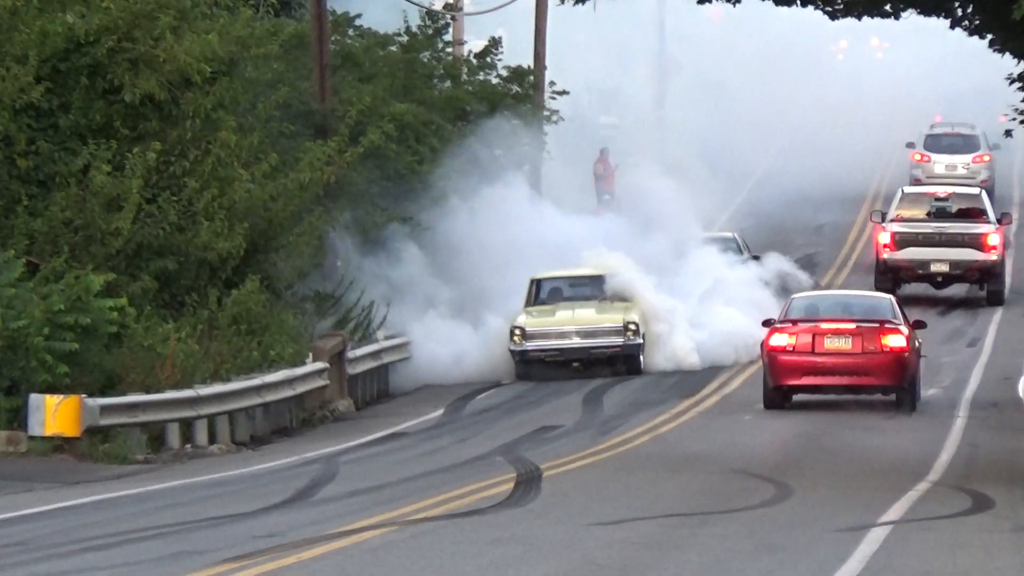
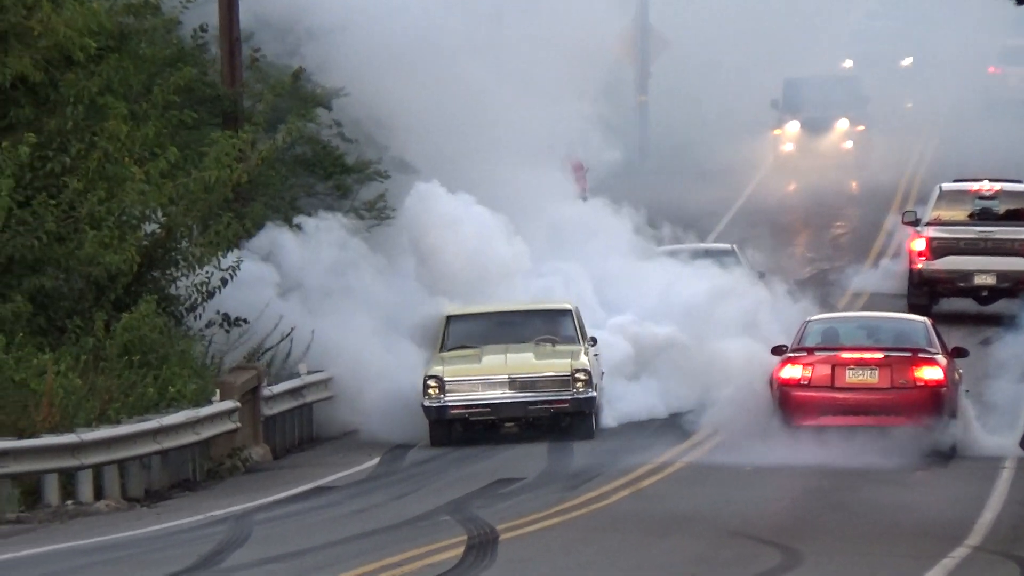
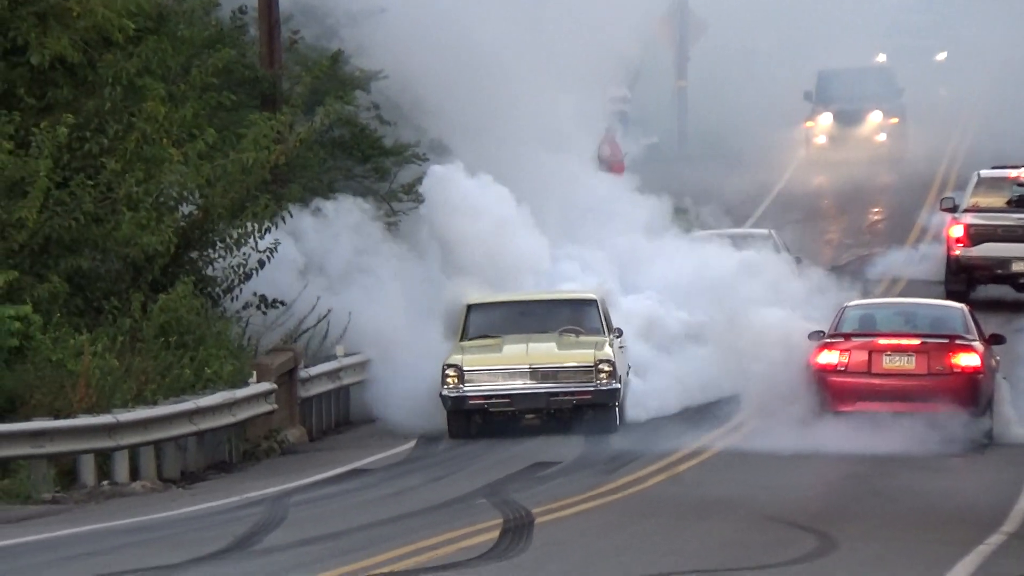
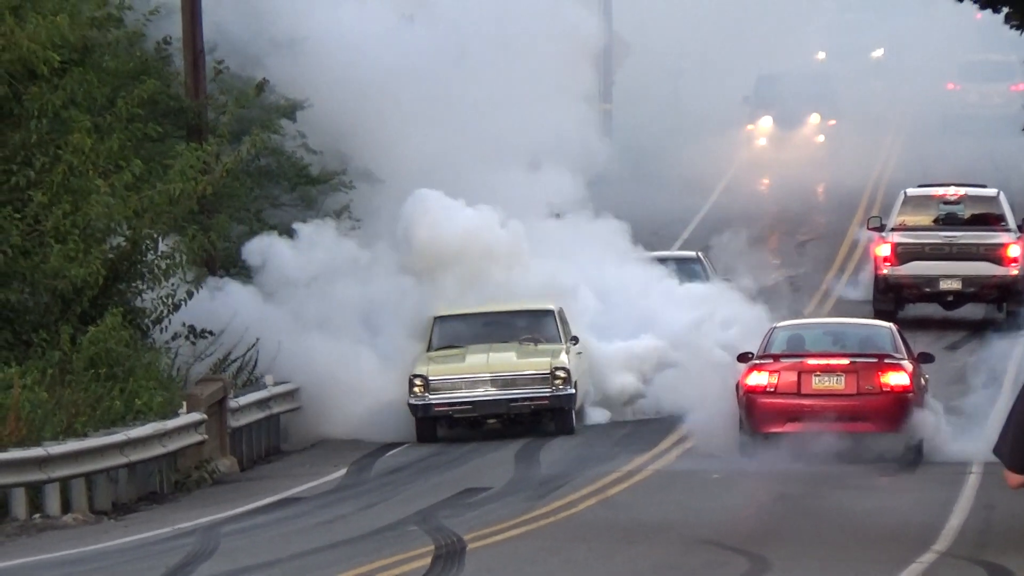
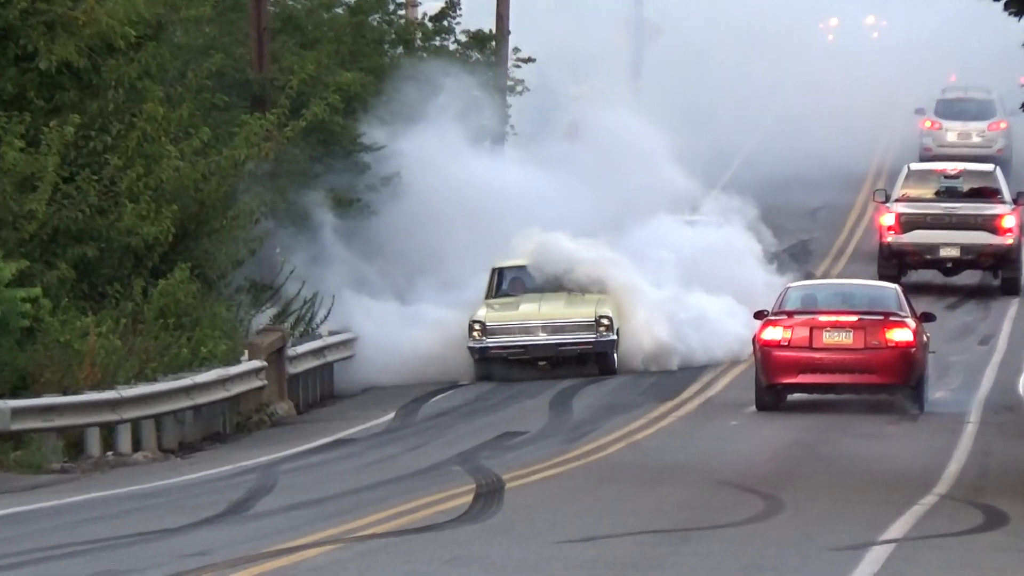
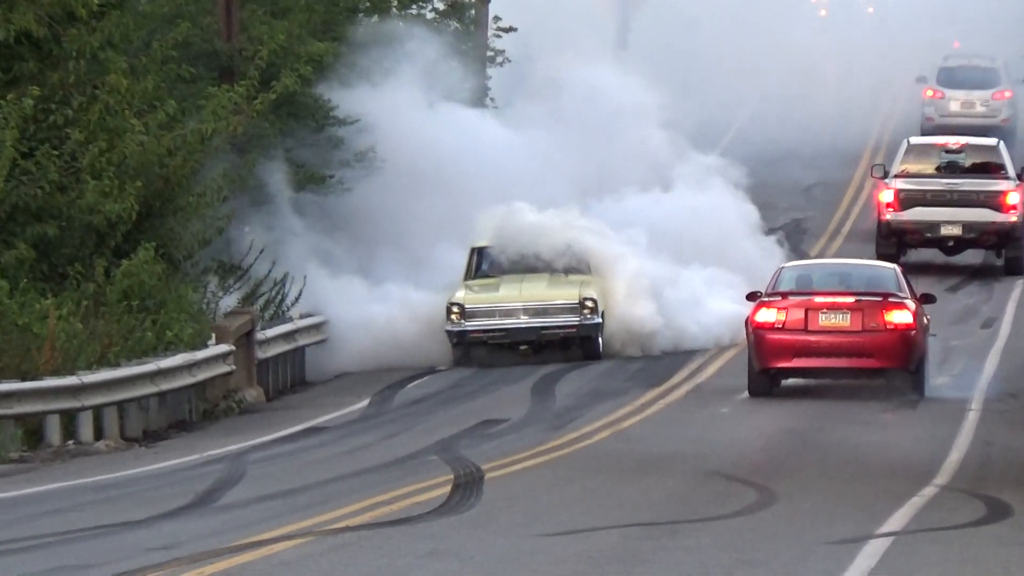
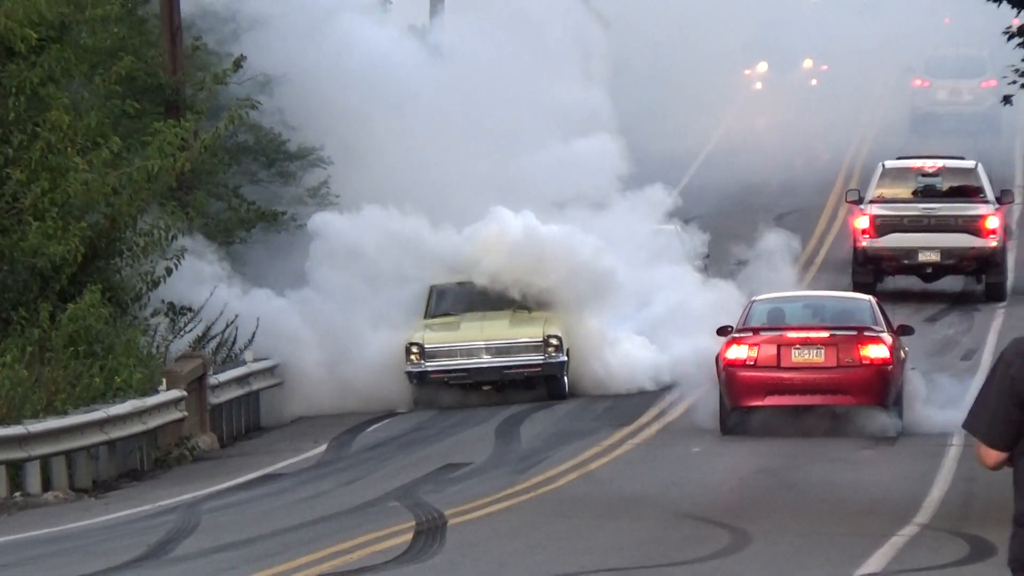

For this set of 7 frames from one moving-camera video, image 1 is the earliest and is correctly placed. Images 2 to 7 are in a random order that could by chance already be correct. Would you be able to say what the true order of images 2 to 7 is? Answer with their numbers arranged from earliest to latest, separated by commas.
5, 6, 7, 4, 2, 3
